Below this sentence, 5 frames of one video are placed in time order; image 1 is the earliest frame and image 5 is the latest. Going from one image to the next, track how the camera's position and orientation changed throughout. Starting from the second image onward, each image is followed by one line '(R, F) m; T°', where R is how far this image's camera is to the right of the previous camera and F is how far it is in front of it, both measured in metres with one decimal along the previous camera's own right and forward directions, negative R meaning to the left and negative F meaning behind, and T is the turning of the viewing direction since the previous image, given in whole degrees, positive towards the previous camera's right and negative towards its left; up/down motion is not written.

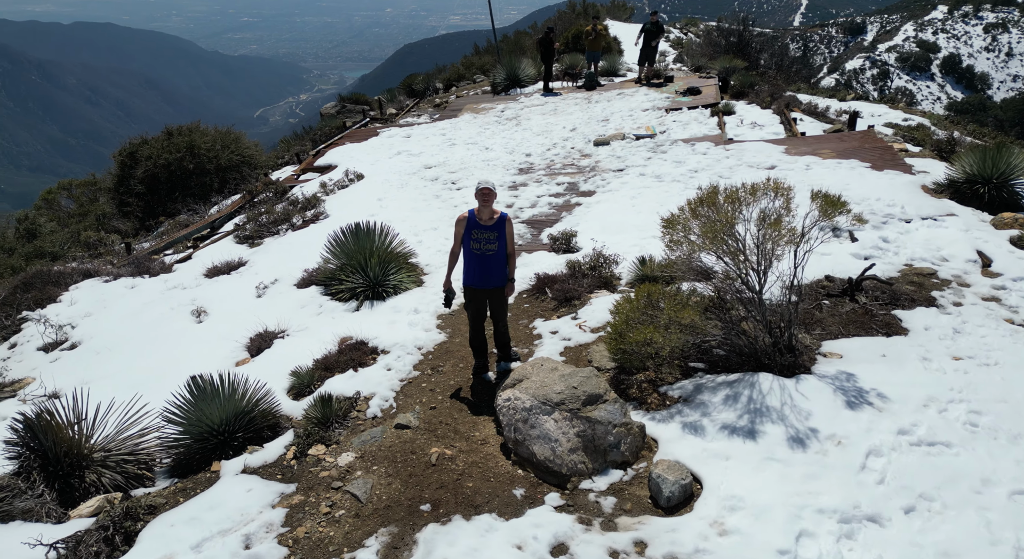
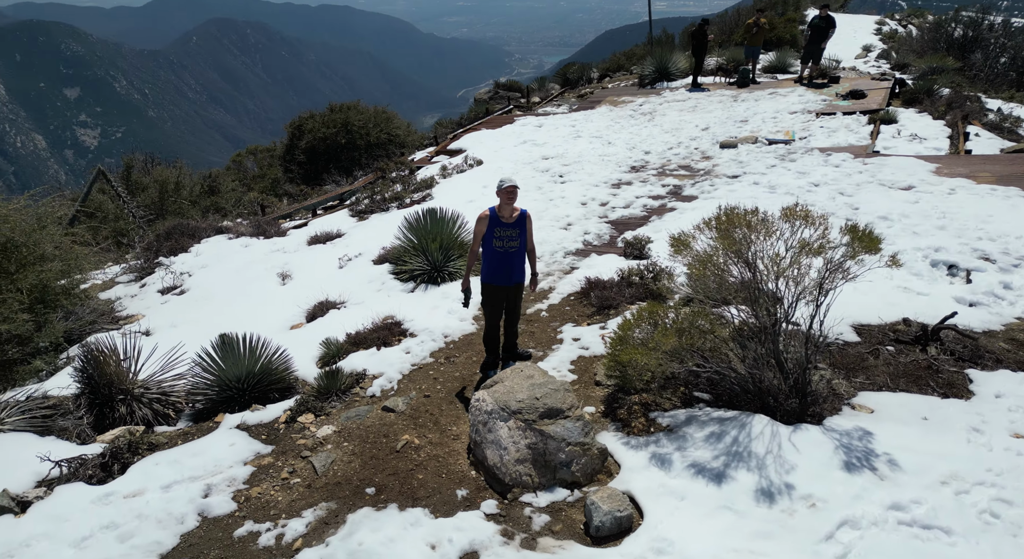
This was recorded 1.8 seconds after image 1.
(+1.0, +0.2) m; -13°
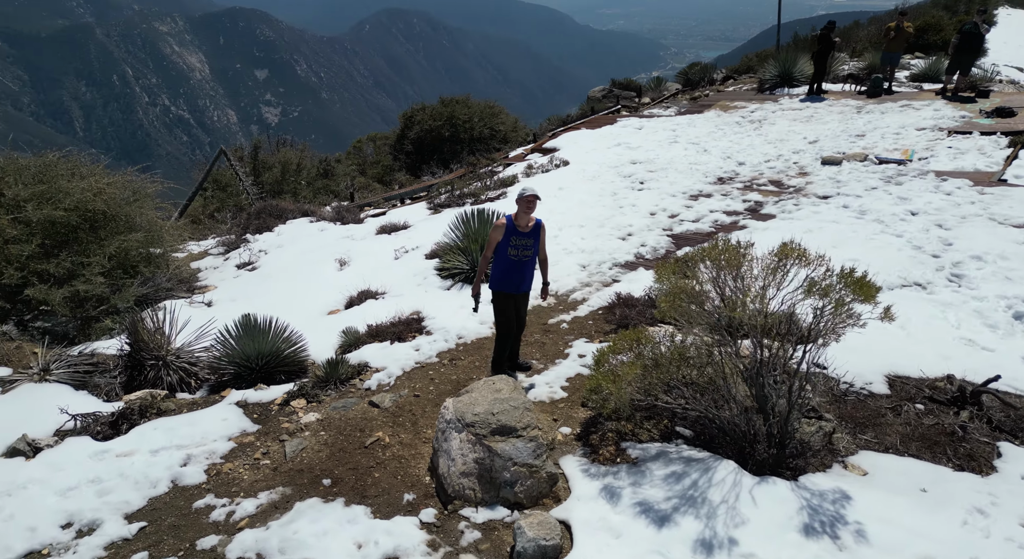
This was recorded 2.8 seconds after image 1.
(+0.8, +0.1) m; -9°
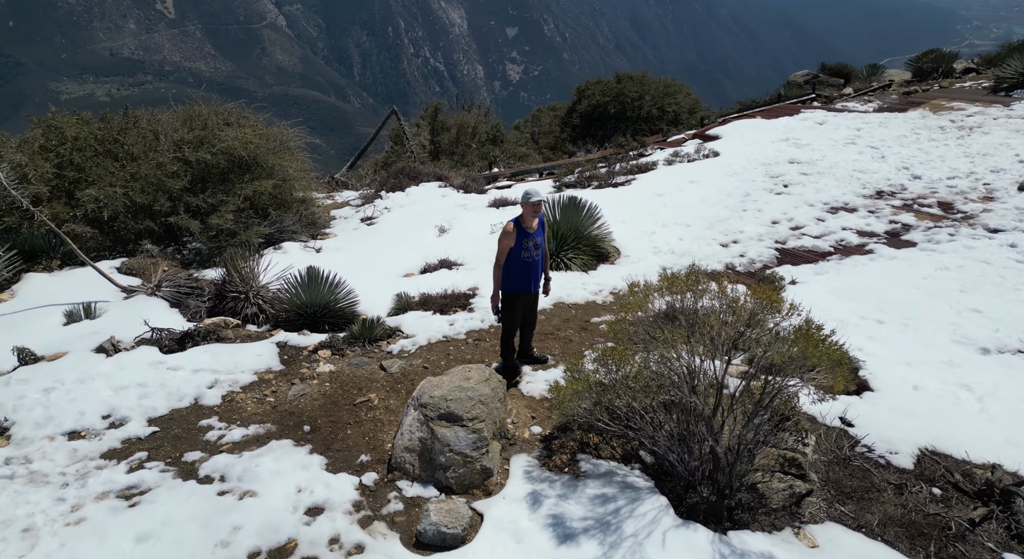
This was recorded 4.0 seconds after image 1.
(+1.2, 0.0) m; -15°
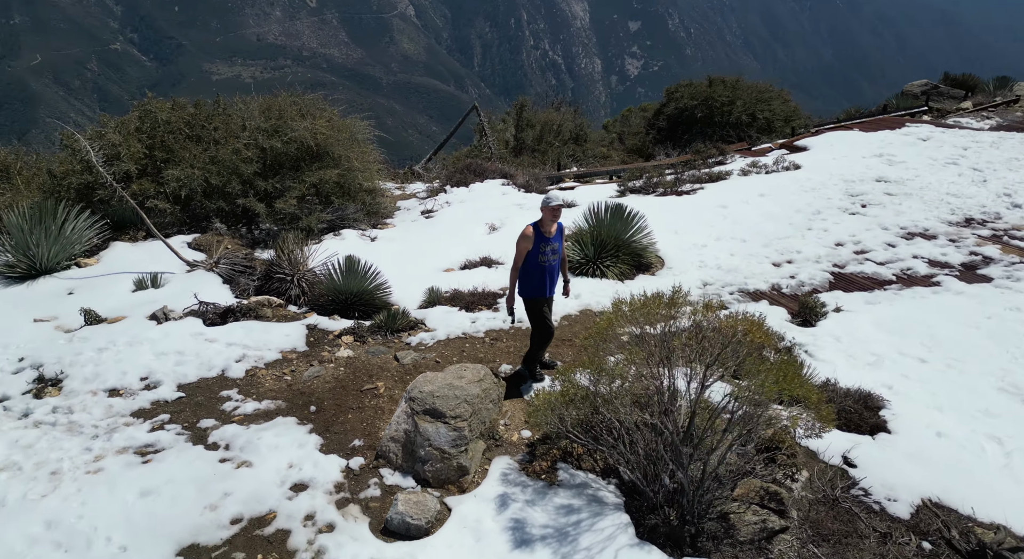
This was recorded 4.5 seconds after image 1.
(+0.6, -0.1) m; -7°
